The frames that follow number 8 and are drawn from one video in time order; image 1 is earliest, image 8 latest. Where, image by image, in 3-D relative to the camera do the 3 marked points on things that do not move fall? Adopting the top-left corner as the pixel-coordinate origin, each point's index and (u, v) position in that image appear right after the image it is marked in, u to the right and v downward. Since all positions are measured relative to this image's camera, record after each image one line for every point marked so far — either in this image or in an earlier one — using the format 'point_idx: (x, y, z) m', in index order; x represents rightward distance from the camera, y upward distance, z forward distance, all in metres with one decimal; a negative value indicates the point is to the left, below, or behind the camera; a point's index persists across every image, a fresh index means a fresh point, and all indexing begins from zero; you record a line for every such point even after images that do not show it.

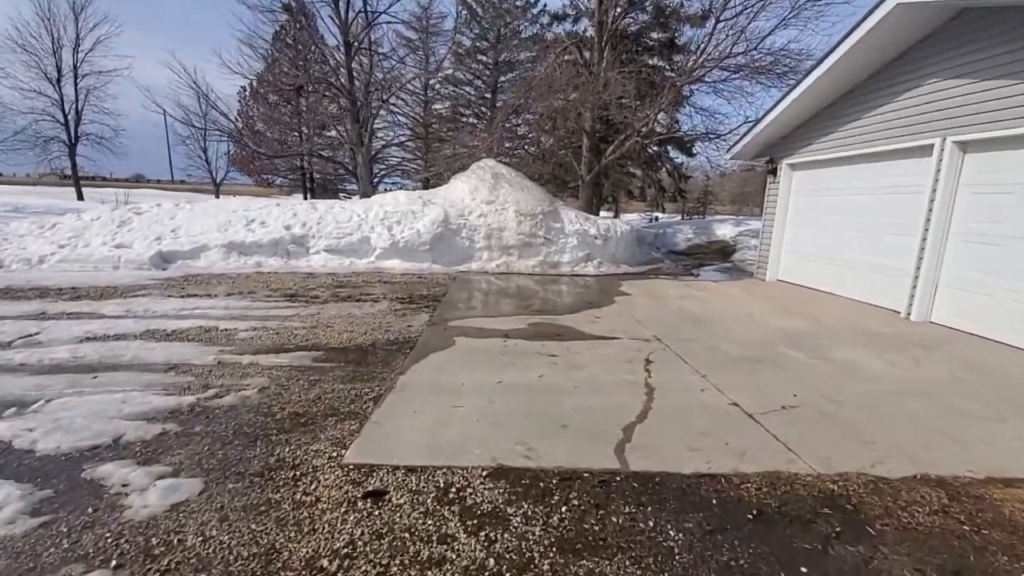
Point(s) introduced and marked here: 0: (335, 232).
0: (-3.6, +1.1, +10.0) m
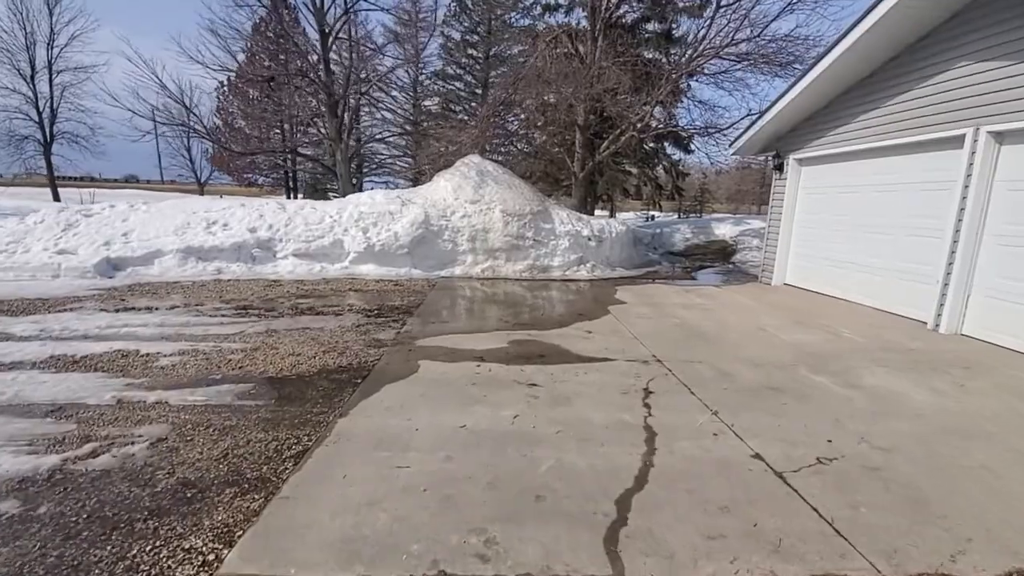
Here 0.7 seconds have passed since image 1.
0: (-3.8, +1.0, +9.2) m
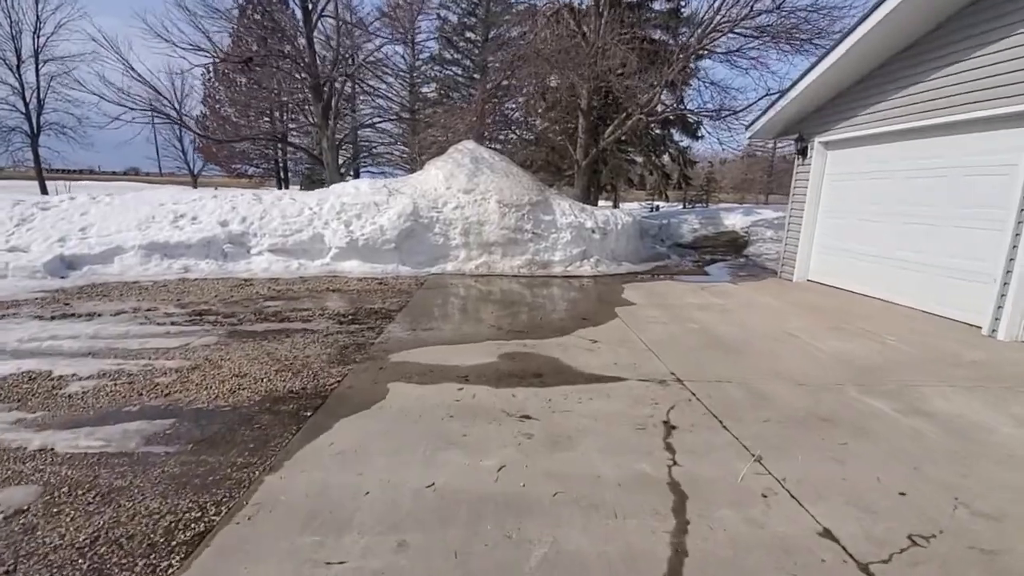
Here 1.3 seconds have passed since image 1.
0: (-3.9, +1.0, +8.4) m
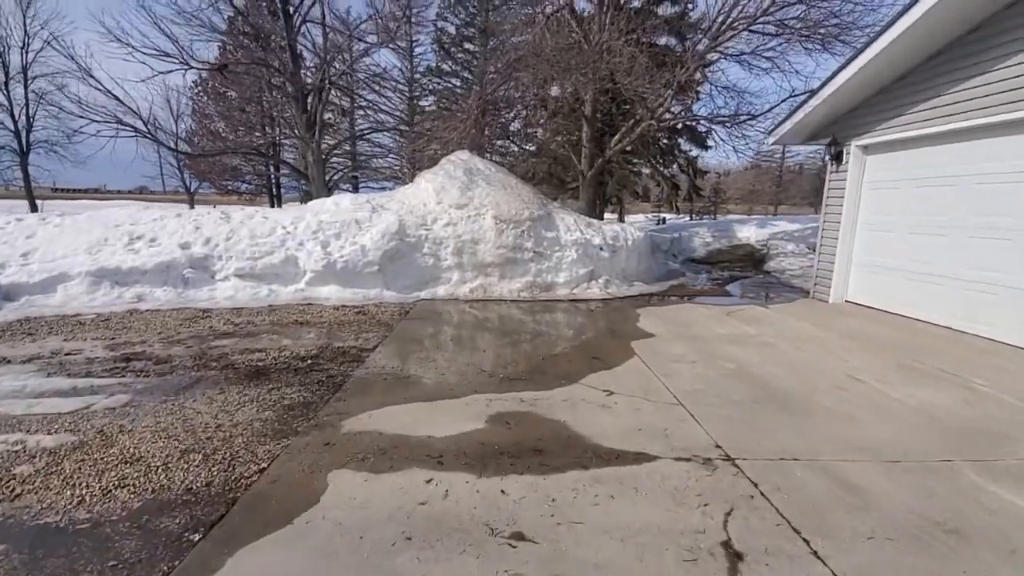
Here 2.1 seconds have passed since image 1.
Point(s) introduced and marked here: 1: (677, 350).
0: (-3.9, +0.6, +7.4) m
1: (+1.7, -0.6, +5.1) m
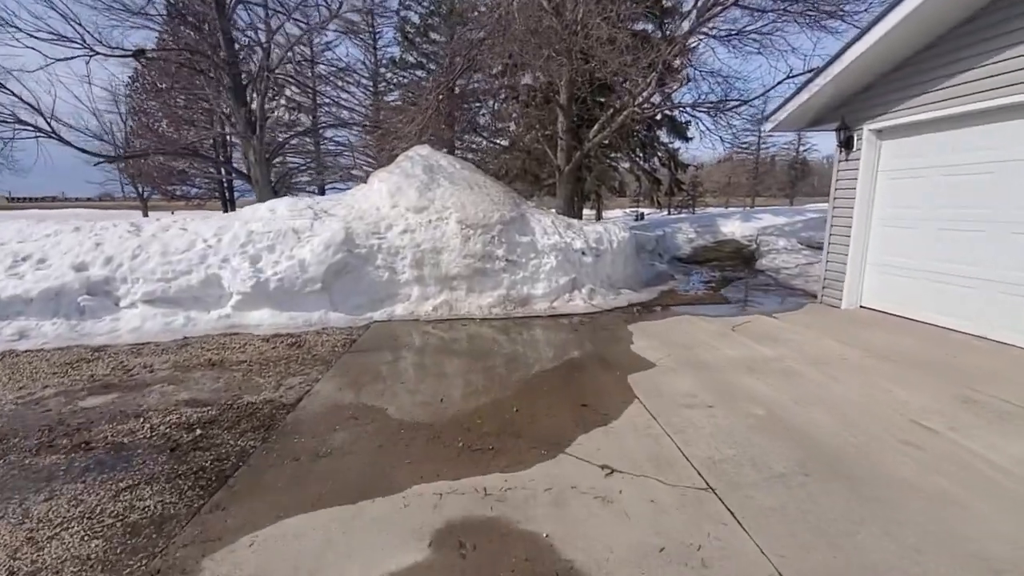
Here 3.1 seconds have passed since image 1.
0: (-4.3, +0.2, +6.1) m
1: (+1.4, -0.8, +4.0) m
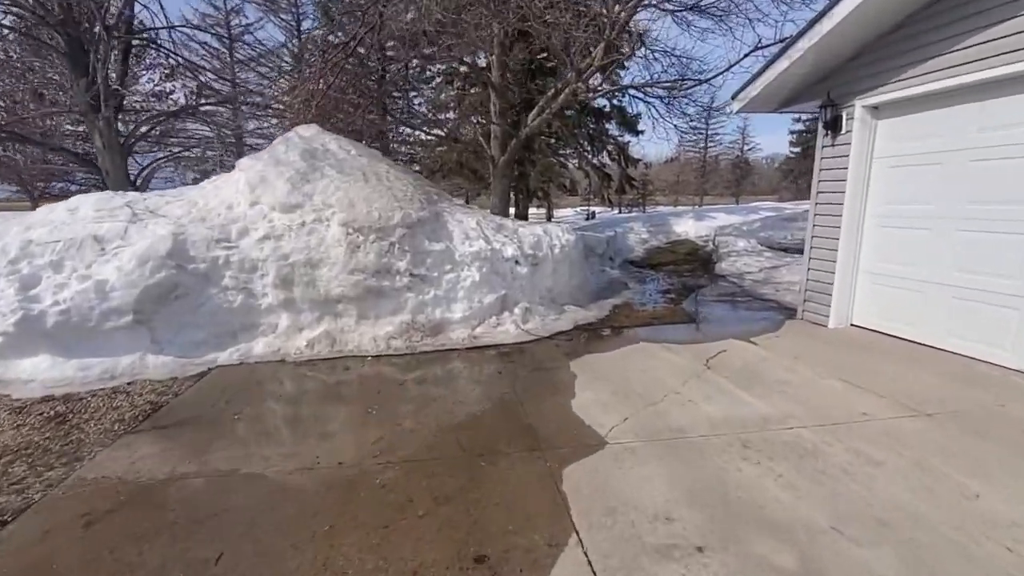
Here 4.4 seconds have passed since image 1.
0: (-5.2, -0.1, +4.0) m
1: (+0.7, -1.0, +2.5) m
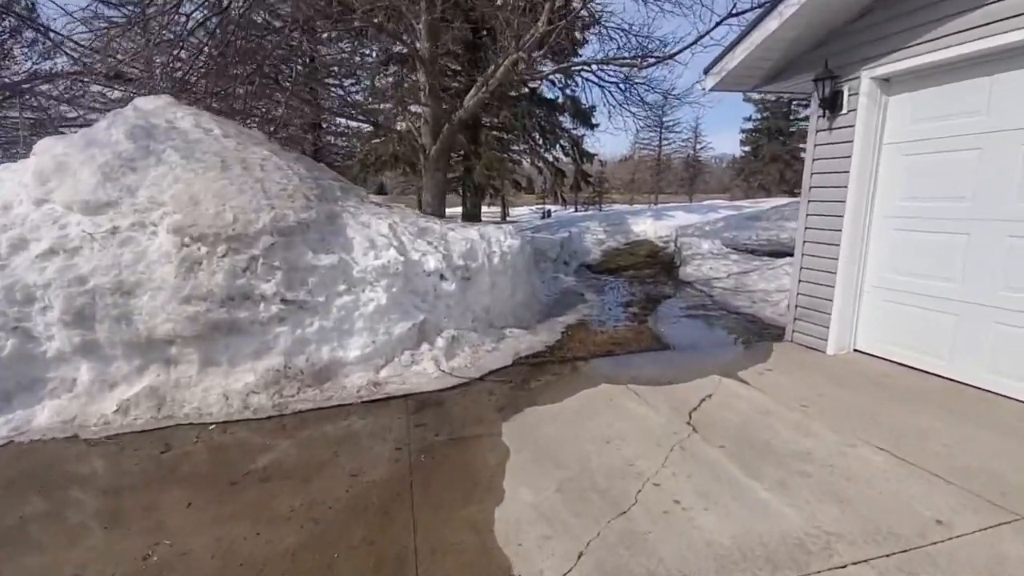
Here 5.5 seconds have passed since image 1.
0: (-5.7, -0.4, +2.2) m
1: (+0.3, -1.2, +1.2) m
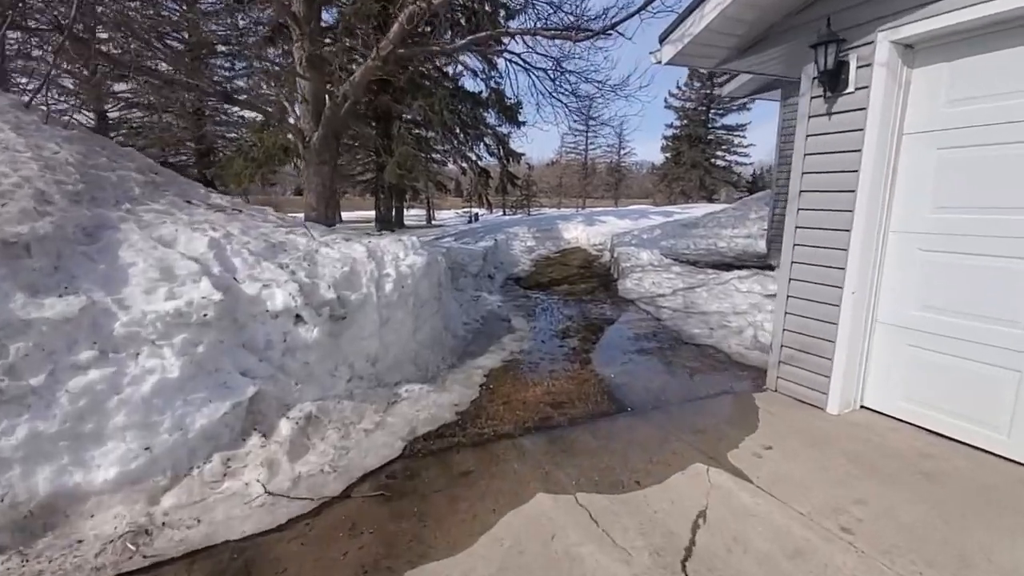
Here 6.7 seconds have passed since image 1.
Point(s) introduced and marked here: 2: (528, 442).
0: (-6.0, -0.8, -0.1) m
1: (+0.1, -1.5, -0.3) m
2: (+0.1, -1.0, +3.1) m
